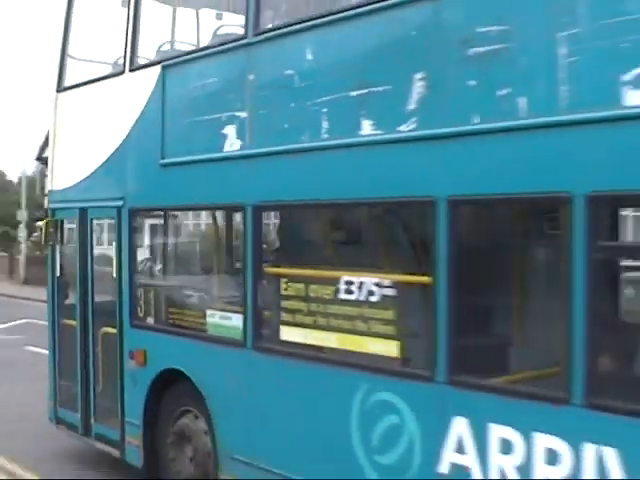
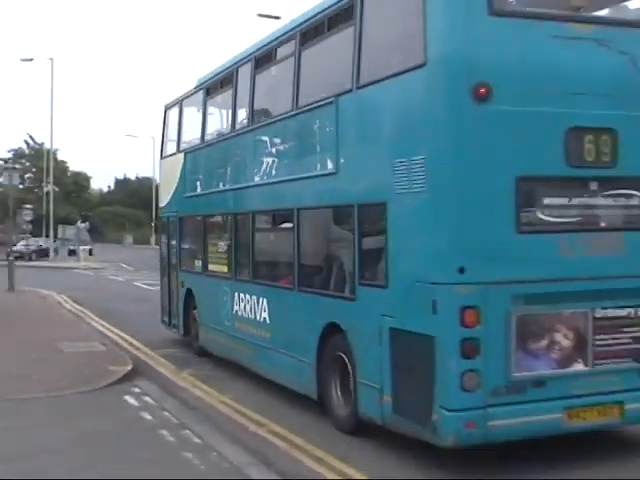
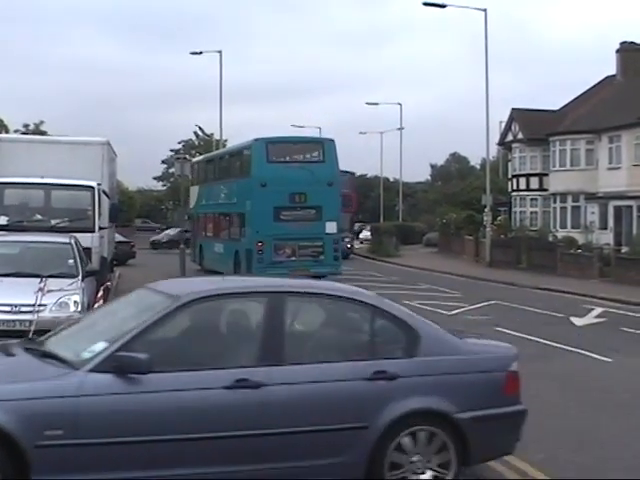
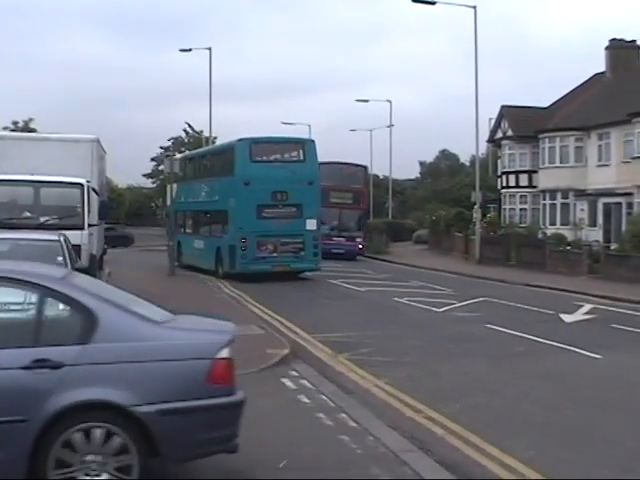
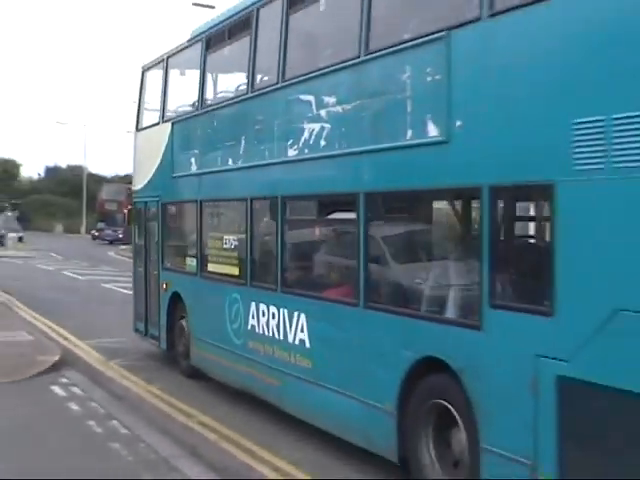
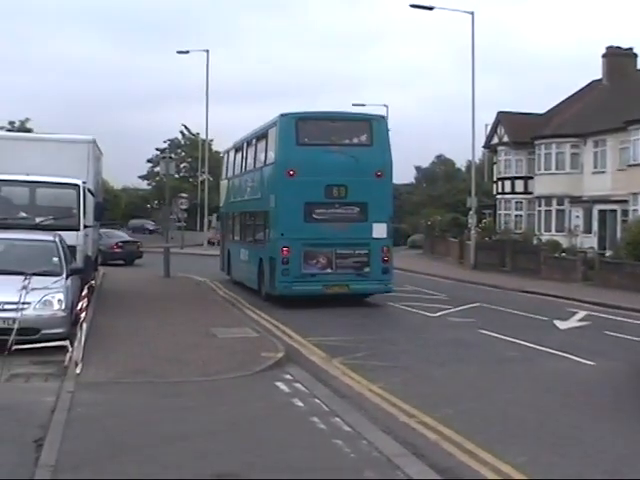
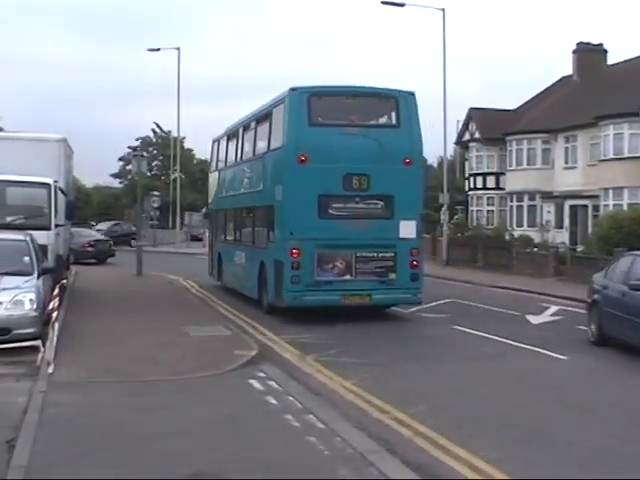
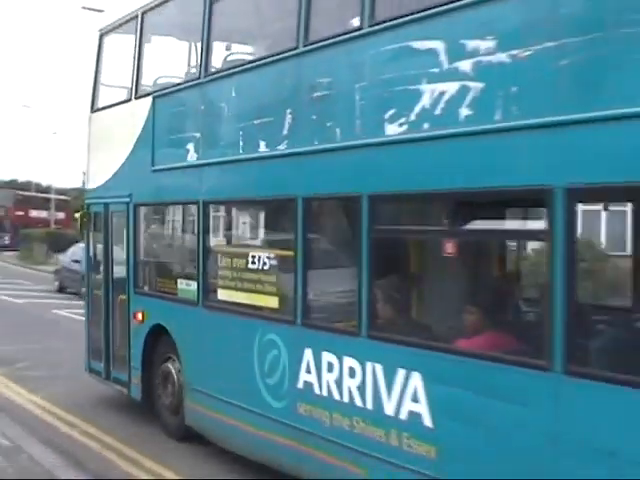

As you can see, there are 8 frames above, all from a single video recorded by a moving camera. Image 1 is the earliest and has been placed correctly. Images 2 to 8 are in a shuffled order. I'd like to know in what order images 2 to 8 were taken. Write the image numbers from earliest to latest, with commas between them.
8, 5, 2, 7, 6, 3, 4
